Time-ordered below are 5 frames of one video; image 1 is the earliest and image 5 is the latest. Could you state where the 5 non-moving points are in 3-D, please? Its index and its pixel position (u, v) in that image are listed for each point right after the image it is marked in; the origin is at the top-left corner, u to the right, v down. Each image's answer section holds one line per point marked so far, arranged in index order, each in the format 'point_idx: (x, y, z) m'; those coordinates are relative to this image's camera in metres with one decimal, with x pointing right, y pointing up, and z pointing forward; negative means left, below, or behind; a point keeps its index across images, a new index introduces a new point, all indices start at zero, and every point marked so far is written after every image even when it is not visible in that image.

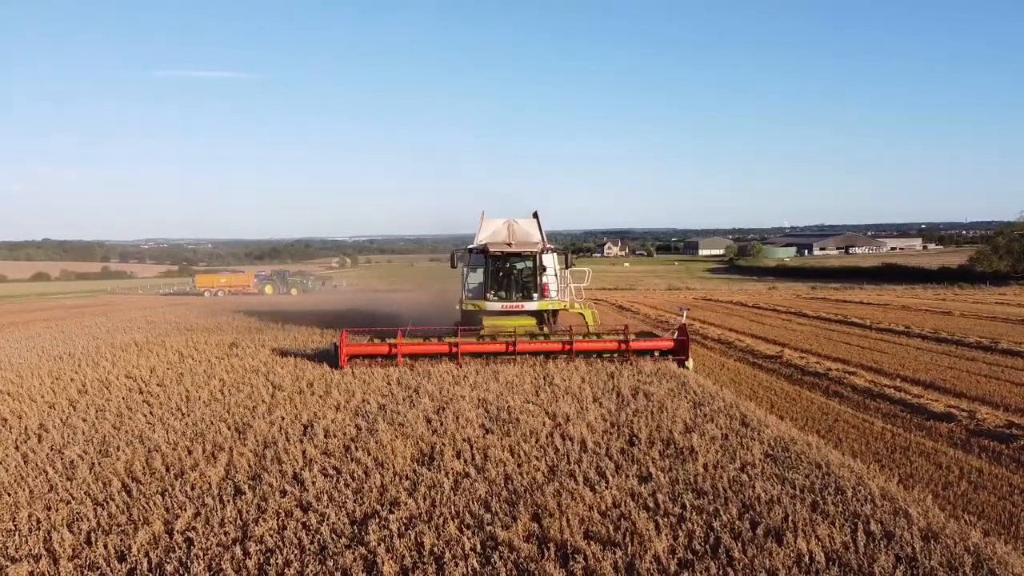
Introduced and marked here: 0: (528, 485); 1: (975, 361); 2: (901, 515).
0: (+0.1, -1.7, +6.2) m
1: (+11.6, -1.8, +18.6) m
2: (+2.9, -1.7, +5.5) m
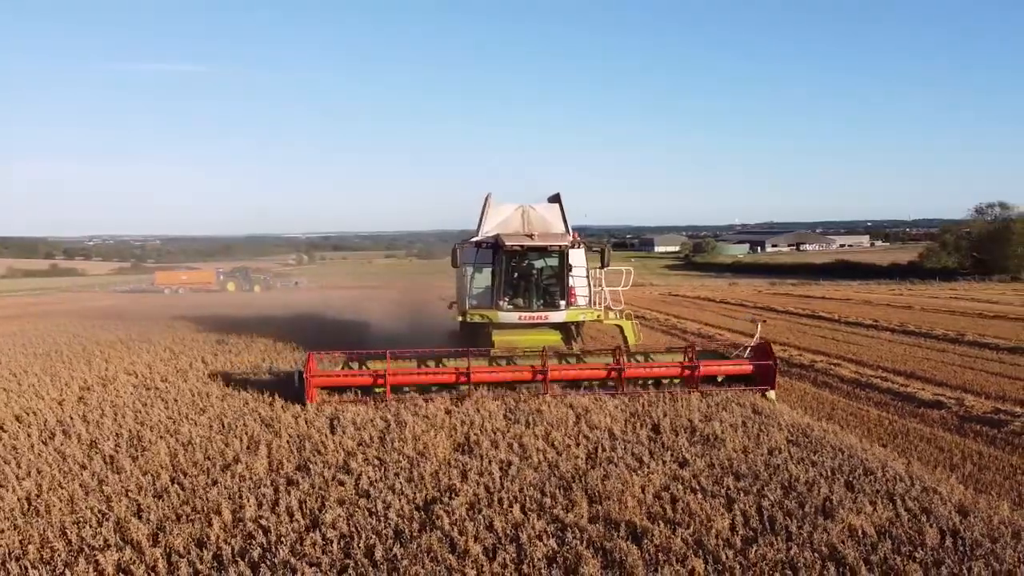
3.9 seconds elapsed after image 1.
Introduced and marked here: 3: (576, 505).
0: (+0.5, -1.6, +6.5) m
1: (+11.3, -1.7, +19.4) m
2: (+3.4, -1.6, +5.9) m
3: (+0.5, -1.6, +5.5) m
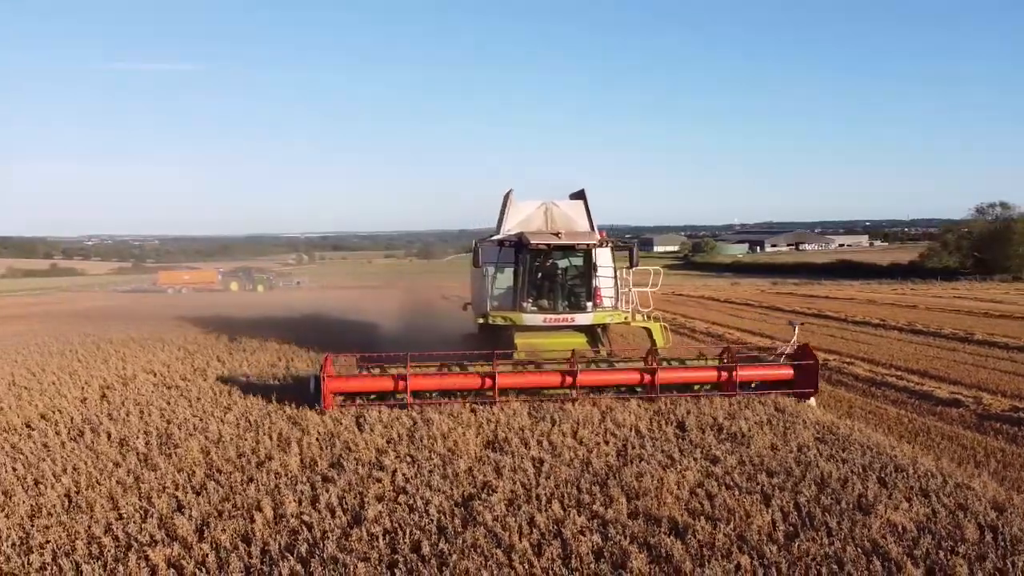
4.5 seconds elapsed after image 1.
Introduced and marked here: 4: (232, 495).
0: (+0.8, -1.6, +6.5) m
1: (+11.6, -1.7, +19.4) m
2: (+3.7, -1.6, +5.9) m
3: (+0.8, -1.6, +5.6) m
4: (-2.2, -1.6, +5.8) m
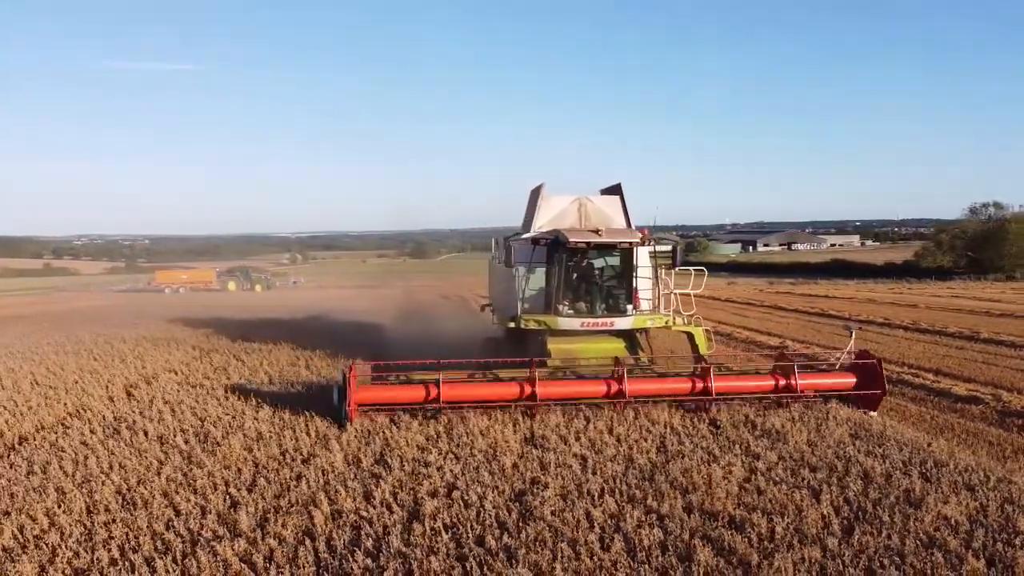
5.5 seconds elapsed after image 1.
0: (+1.2, -1.6, +6.6) m
1: (+11.9, -1.6, +19.5) m
2: (+4.1, -1.6, +6.0) m
3: (+1.2, -1.6, +5.6) m
4: (-1.8, -1.6, +5.8) m
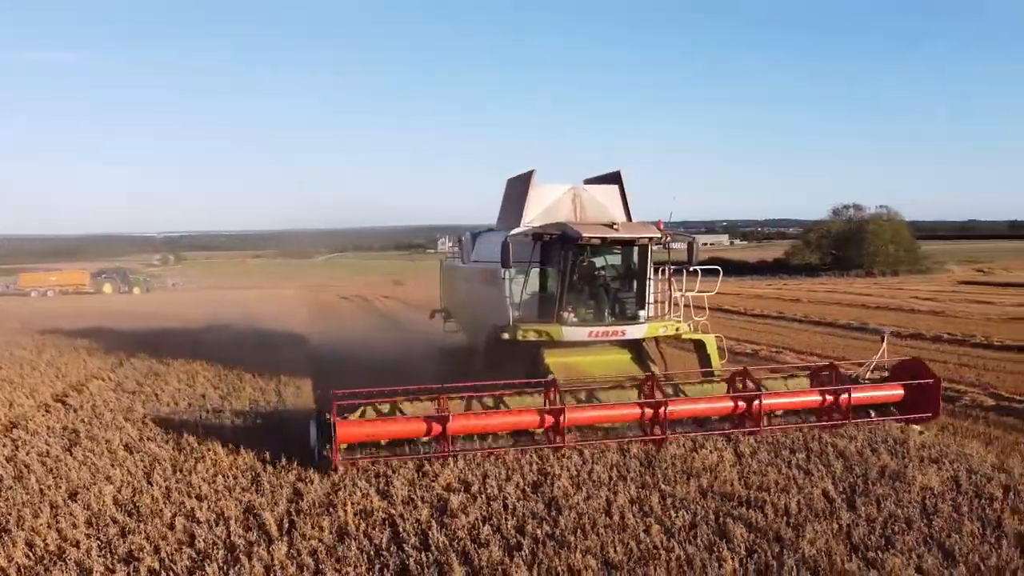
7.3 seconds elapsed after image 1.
0: (+1.2, -1.5, +6.9) m
1: (+10.0, -1.5, +21.2) m
2: (+4.1, -1.5, +6.7) m
3: (+1.3, -1.6, +5.9) m
4: (-1.7, -1.6, +5.7) m
